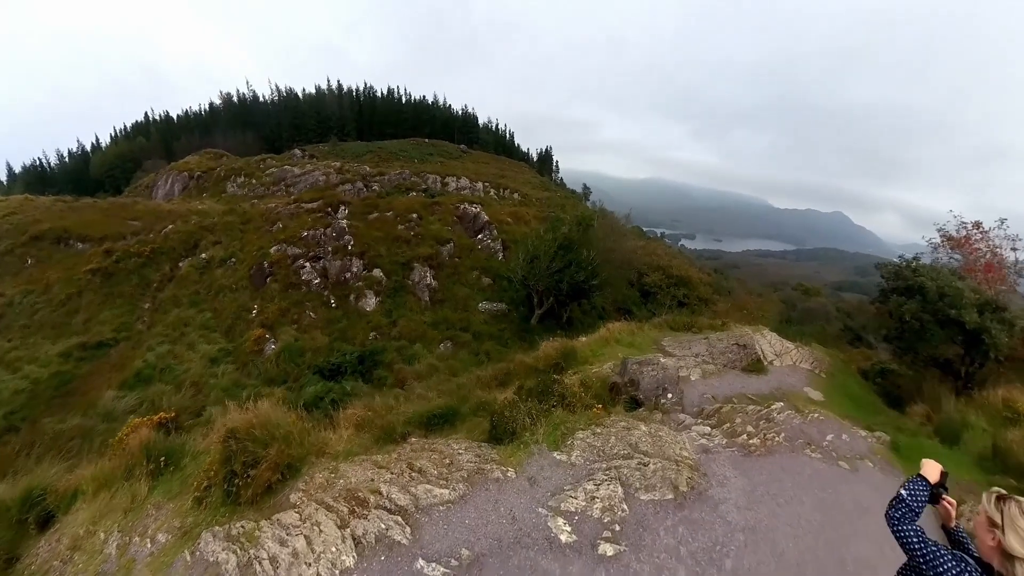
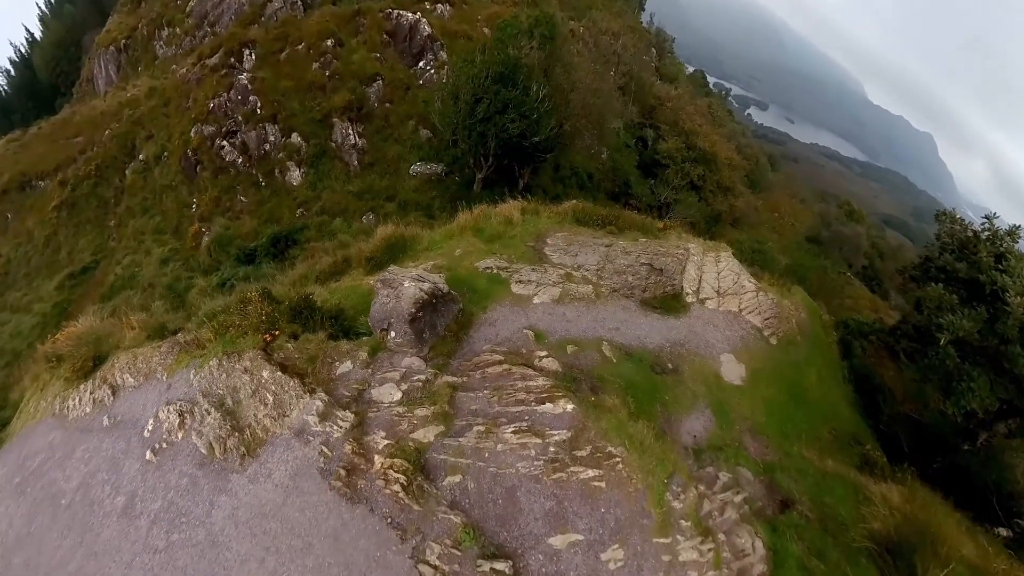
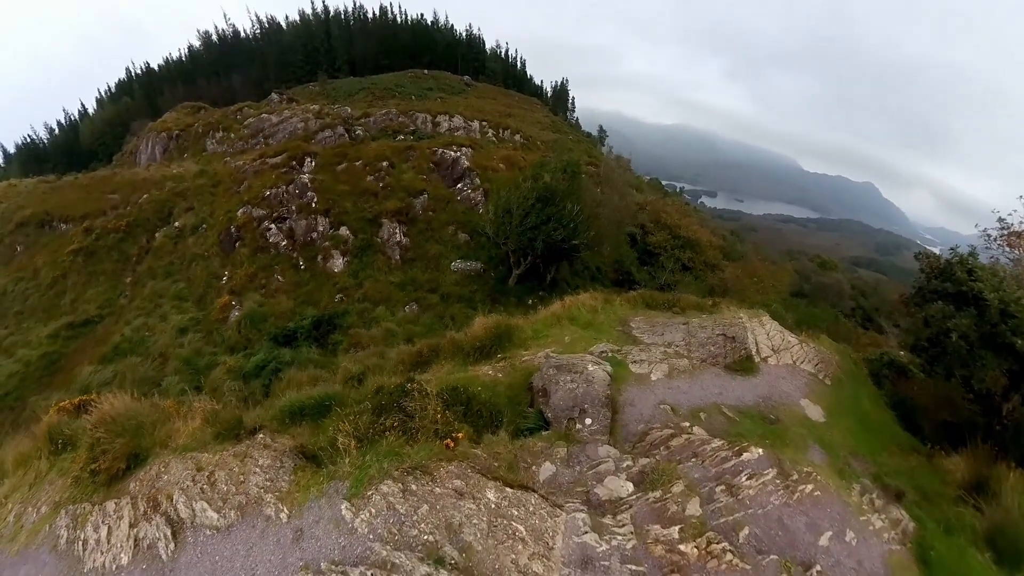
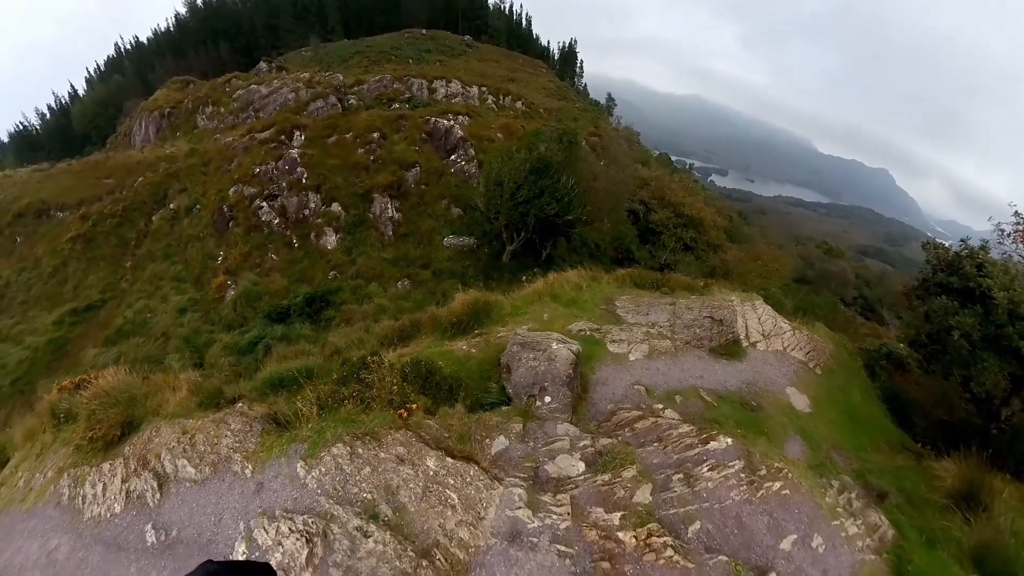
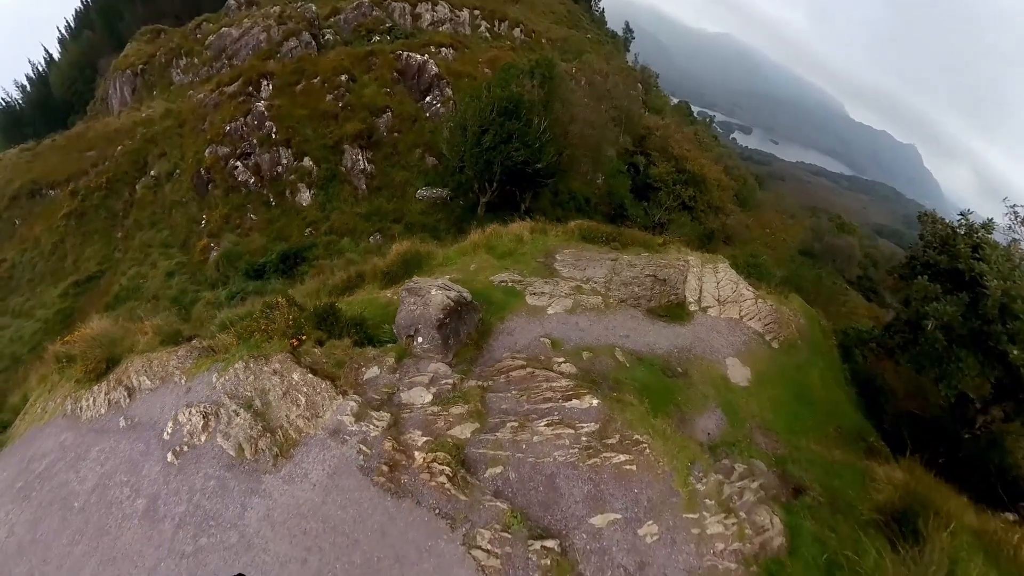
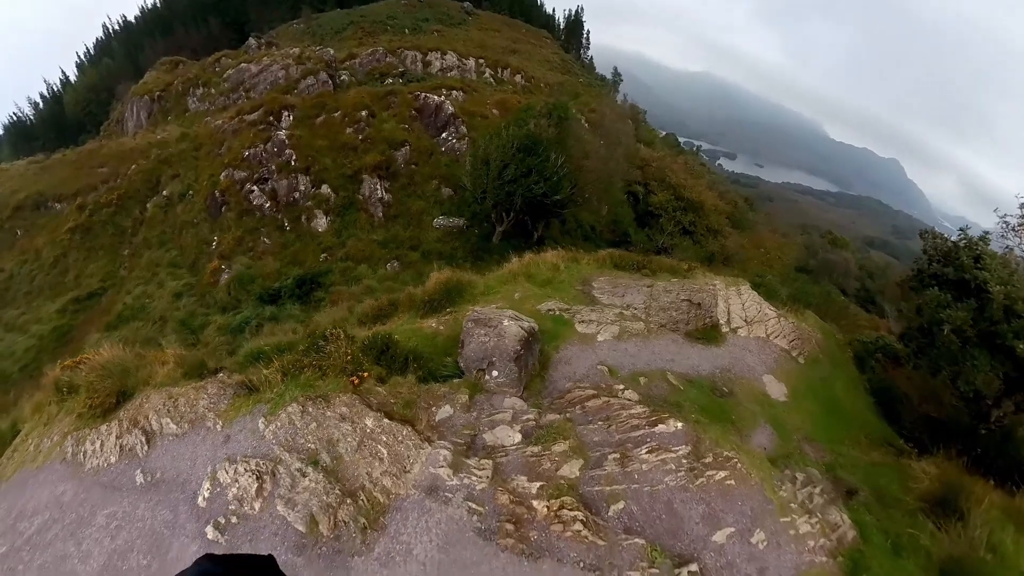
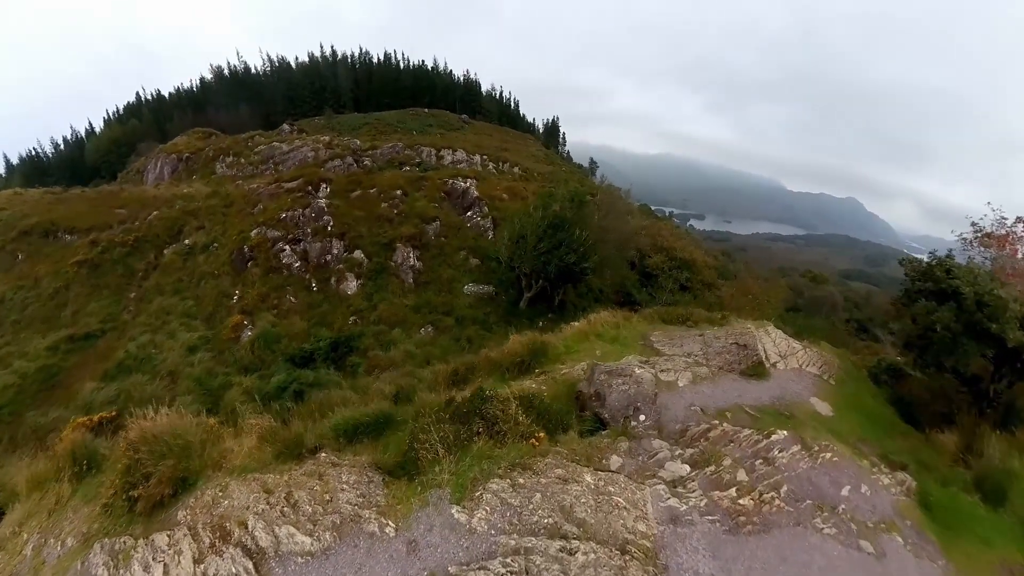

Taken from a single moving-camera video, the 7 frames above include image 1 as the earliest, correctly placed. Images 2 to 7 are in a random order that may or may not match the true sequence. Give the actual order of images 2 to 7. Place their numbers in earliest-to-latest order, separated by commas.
7, 3, 4, 6, 5, 2
